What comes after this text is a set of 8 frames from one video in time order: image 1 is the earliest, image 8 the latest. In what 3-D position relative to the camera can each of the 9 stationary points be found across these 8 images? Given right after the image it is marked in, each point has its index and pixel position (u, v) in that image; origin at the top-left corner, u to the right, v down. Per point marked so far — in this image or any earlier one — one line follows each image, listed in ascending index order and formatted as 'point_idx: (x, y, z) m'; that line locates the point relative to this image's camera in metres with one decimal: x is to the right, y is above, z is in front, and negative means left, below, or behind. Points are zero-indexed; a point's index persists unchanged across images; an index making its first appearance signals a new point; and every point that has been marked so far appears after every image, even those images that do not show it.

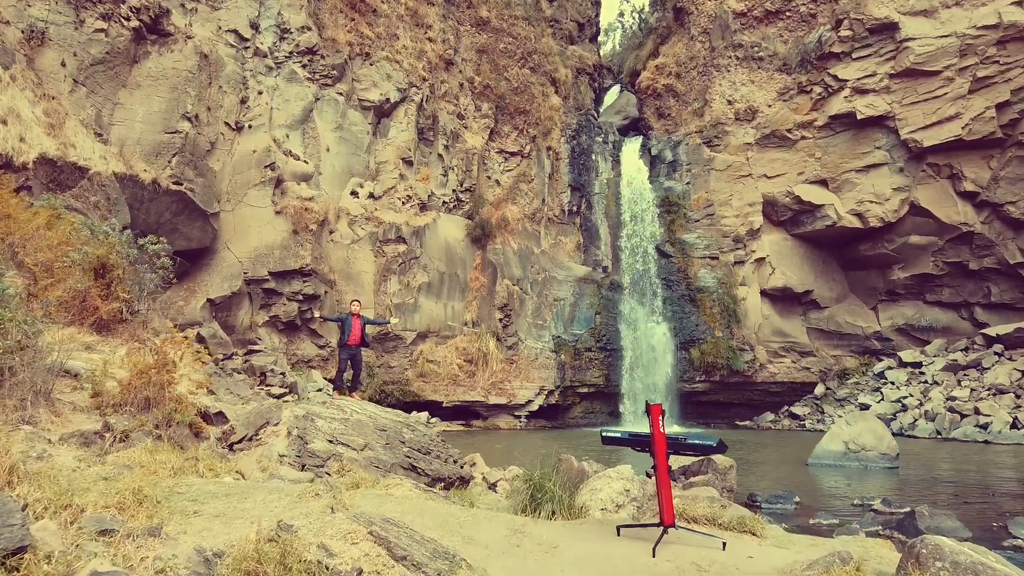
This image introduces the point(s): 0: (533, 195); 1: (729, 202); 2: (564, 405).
0: (+0.5, +2.5, +19.9) m
1: (+5.7, +2.3, +19.8) m
2: (+1.2, -2.8, +18.0) m
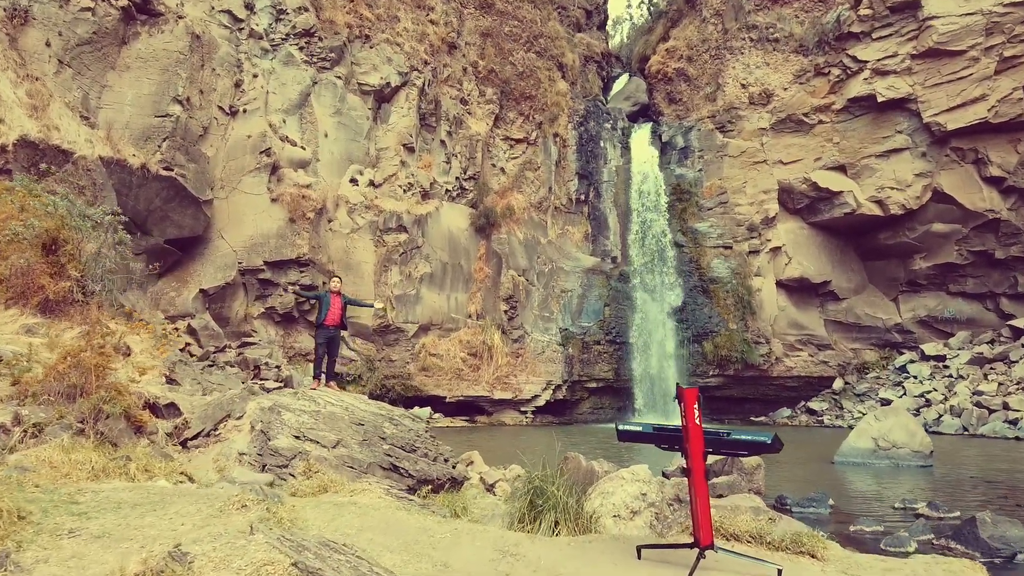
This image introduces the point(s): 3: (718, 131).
0: (+0.7, +2.7, +19.2) m
1: (+5.9, +2.5, +19.1) m
2: (+1.4, -2.6, +17.4) m
3: (+5.4, +4.1, +19.8) m
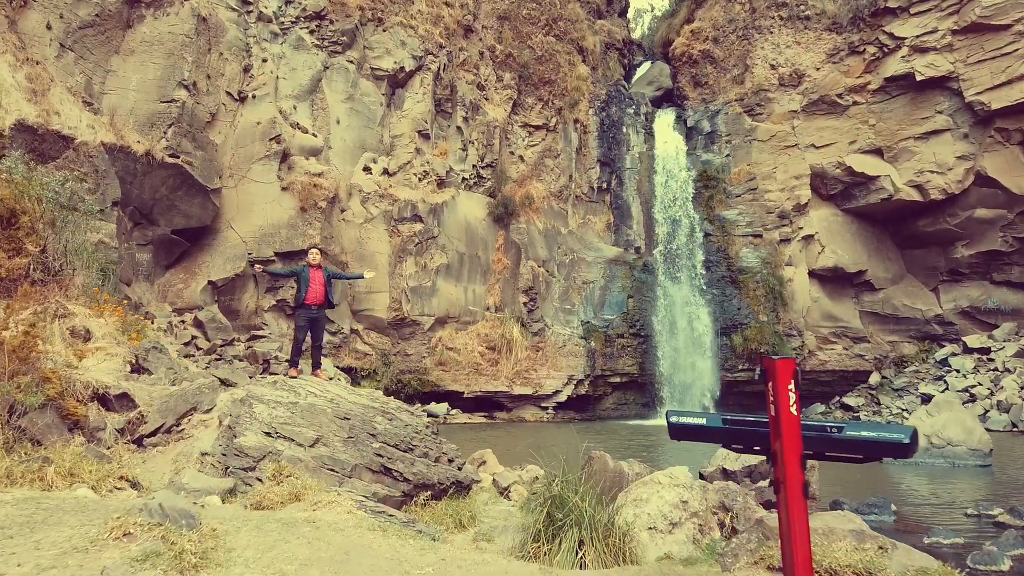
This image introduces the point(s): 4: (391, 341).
0: (+1.2, +2.9, +18.5) m
1: (+6.3, +2.8, +18.3) m
2: (+1.8, -2.4, +16.7) m
3: (+5.9, +4.4, +19.0) m
4: (-2.5, -1.1, +15.3) m
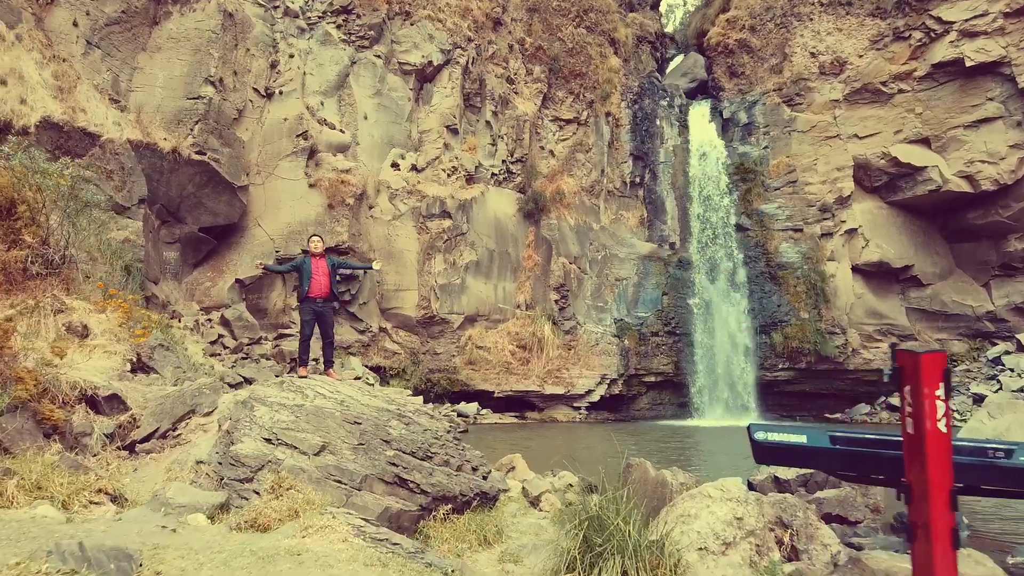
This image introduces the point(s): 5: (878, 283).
0: (+1.9, +2.9, +18.1) m
1: (+7.1, +2.8, +17.6) m
2: (+2.5, -2.3, +16.2) m
3: (+6.7, +4.5, +18.4) m
4: (-1.8, -1.0, +15.0) m
5: (+8.3, +0.1, +17.1) m
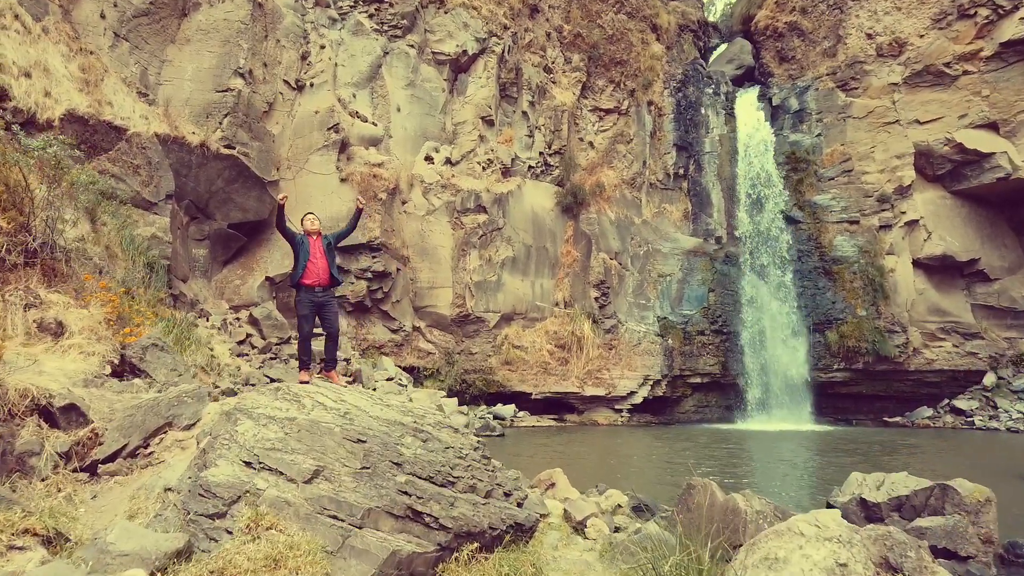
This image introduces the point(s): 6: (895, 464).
0: (+2.8, +3.0, +17.3) m
1: (+7.9, +2.9, +16.6) m
2: (+3.3, -2.2, +15.5) m
3: (+7.5, +4.6, +17.4) m
4: (-1.1, -1.0, +14.5) m
5: (+9.1, +0.2, +16.1) m
6: (+4.7, -2.2, +9.3) m
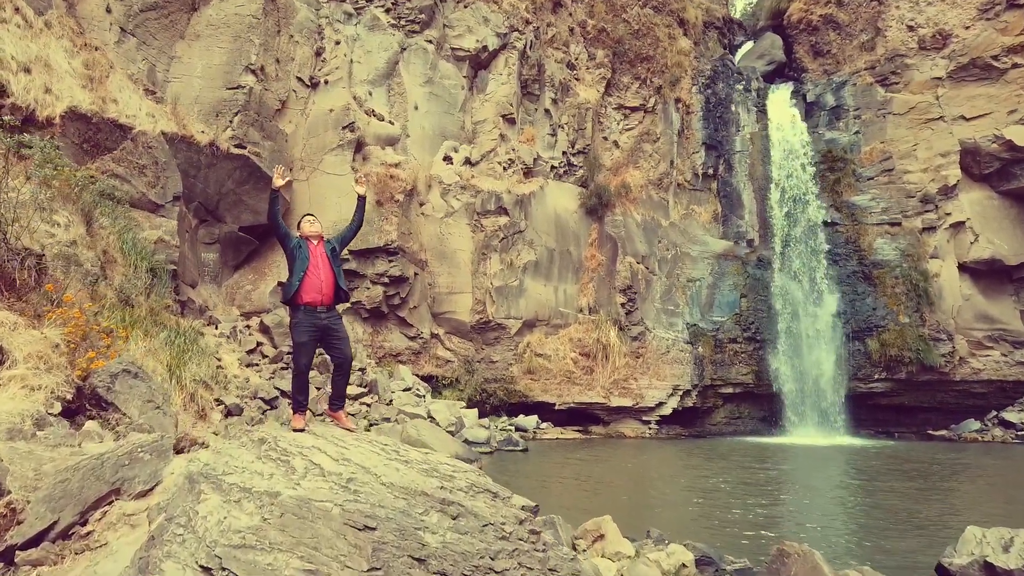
0: (+3.2, +2.9, +16.6) m
1: (+8.4, +2.8, +15.8) m
2: (+3.7, -2.3, +14.7) m
3: (+8.0, +4.4, +16.6) m
4: (-0.7, -1.1, +13.8) m
5: (+9.6, +0.1, +15.2) m
6: (+5.0, -2.3, +8.5) m
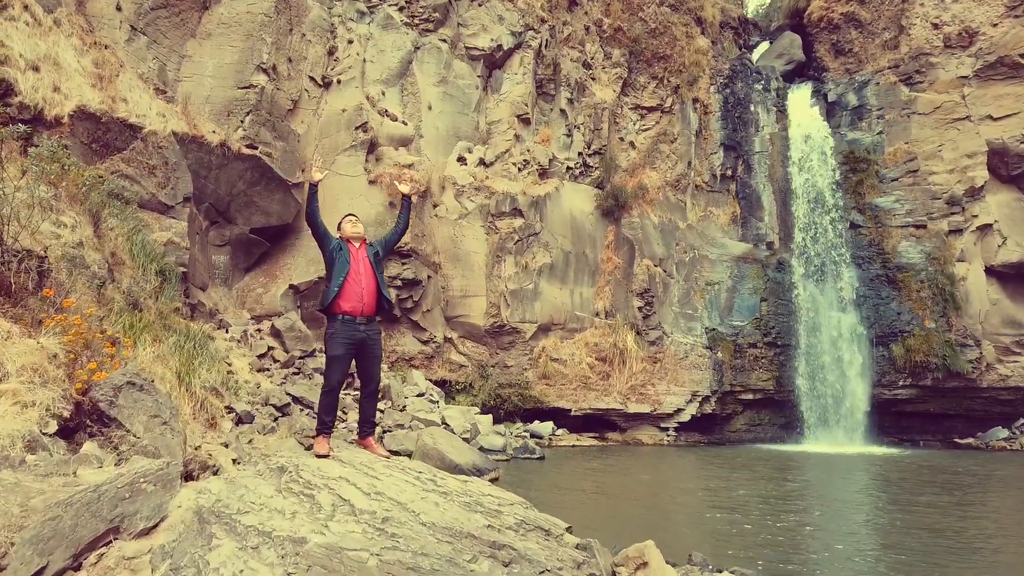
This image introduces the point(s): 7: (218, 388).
0: (+3.6, +2.8, +16.3) m
1: (+8.7, +2.7, +15.4) m
2: (+4.0, -2.4, +14.4) m
3: (+8.3, +4.4, +16.2) m
4: (-0.4, -1.1, +13.6) m
5: (+9.9, 0.0, +14.8) m
6: (+5.2, -2.3, +8.2) m
7: (-2.6, -0.9, +6.8) m
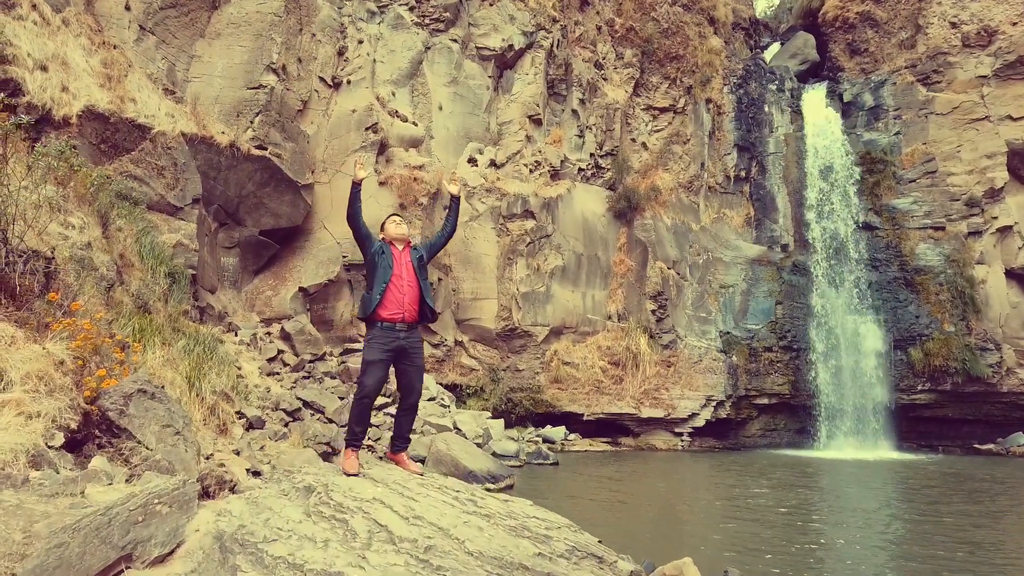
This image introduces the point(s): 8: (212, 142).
0: (+3.8, +2.8, +16.1) m
1: (+8.9, +2.7, +15.2) m
2: (+4.2, -2.5, +14.2) m
3: (+8.6, +4.3, +16.0) m
4: (-0.2, -1.2, +13.4) m
5: (+10.1, 0.0, +14.6) m
6: (+5.4, -2.4, +7.9) m
7: (-2.5, -0.9, +6.6) m
8: (-4.4, +2.1, +11.0) m
